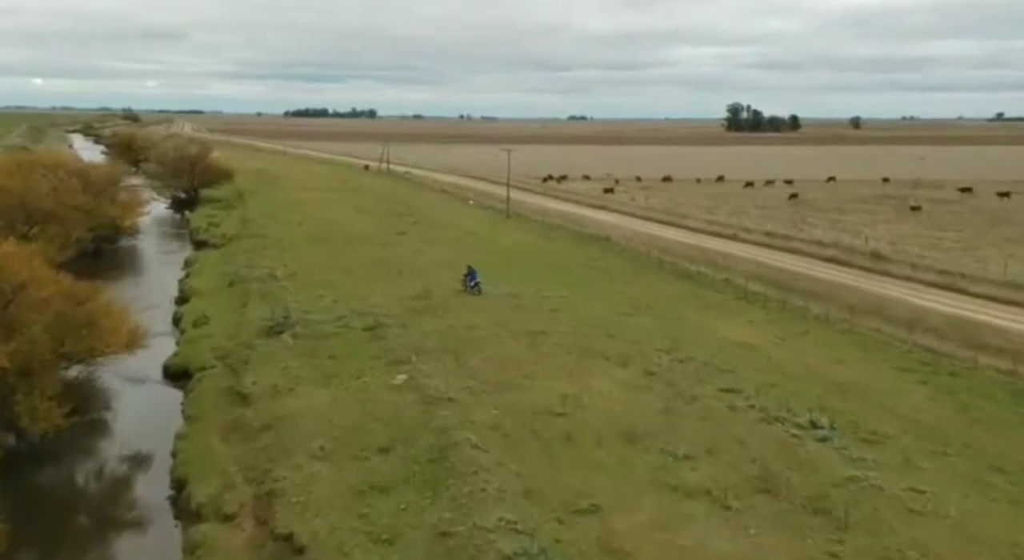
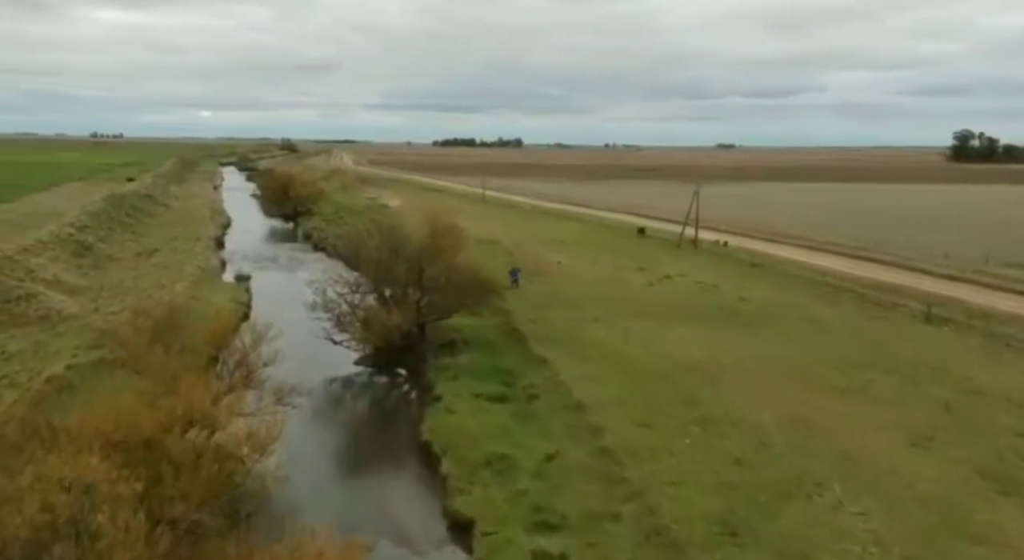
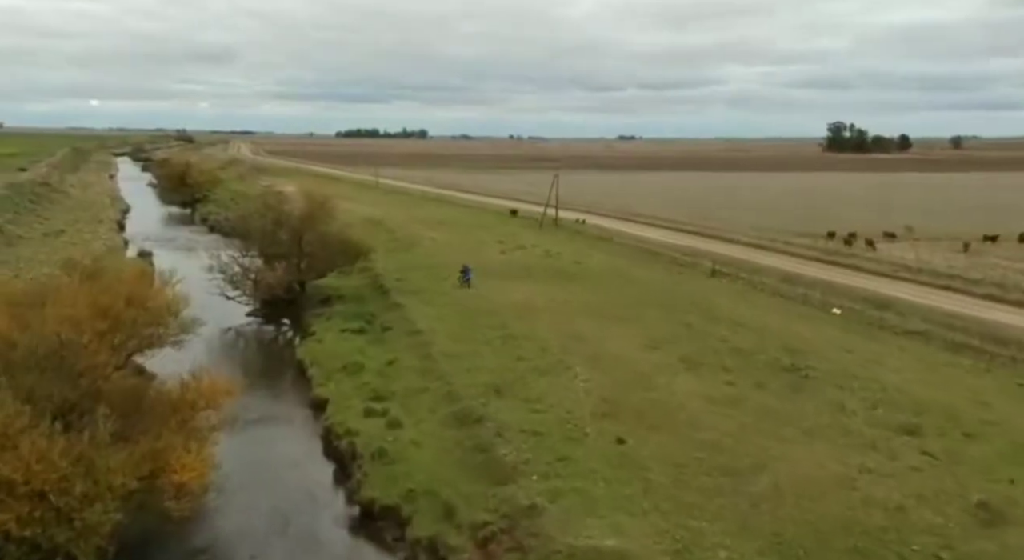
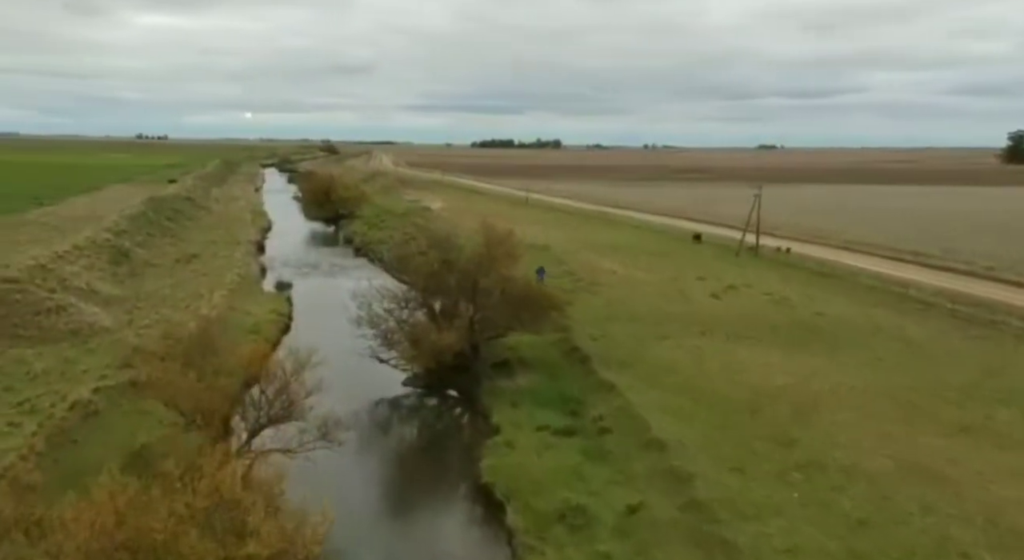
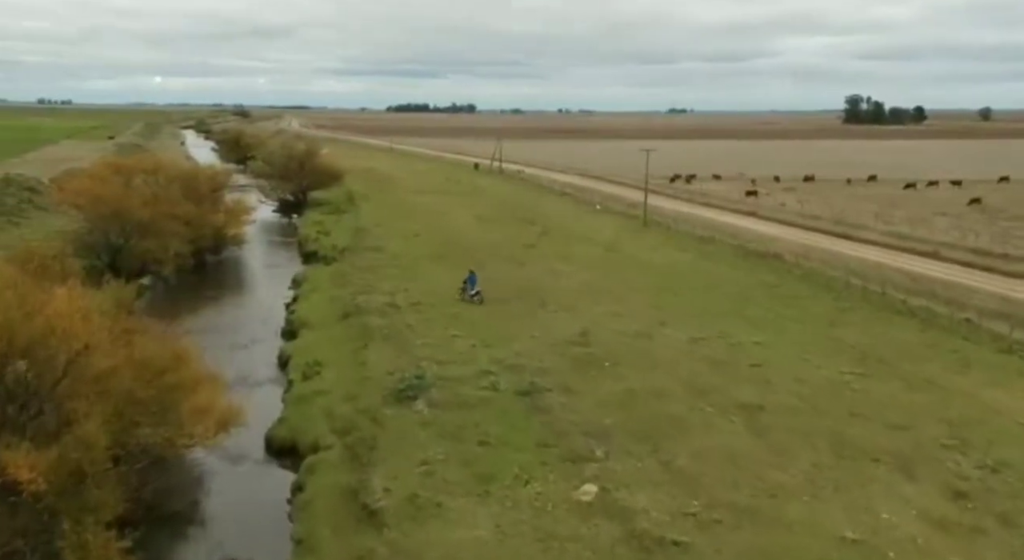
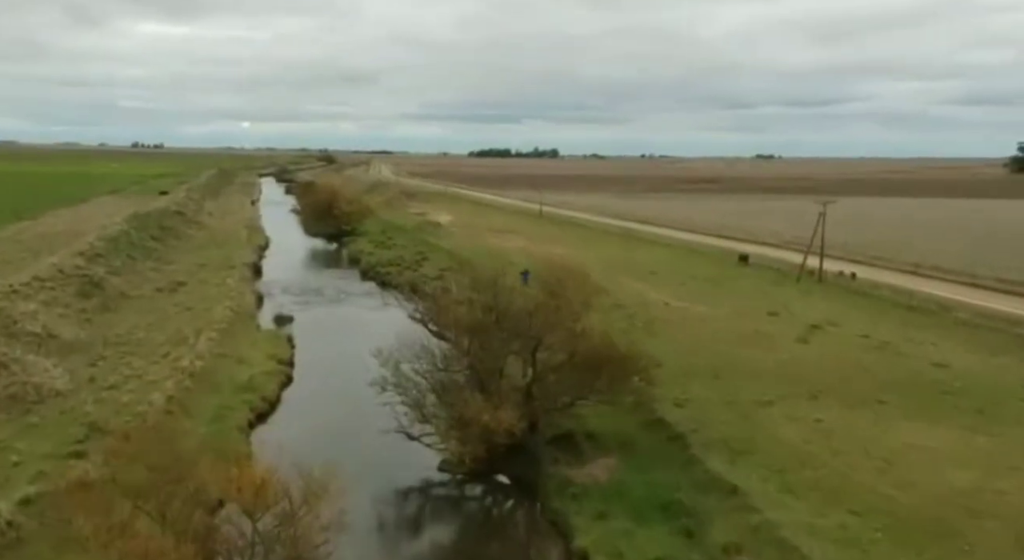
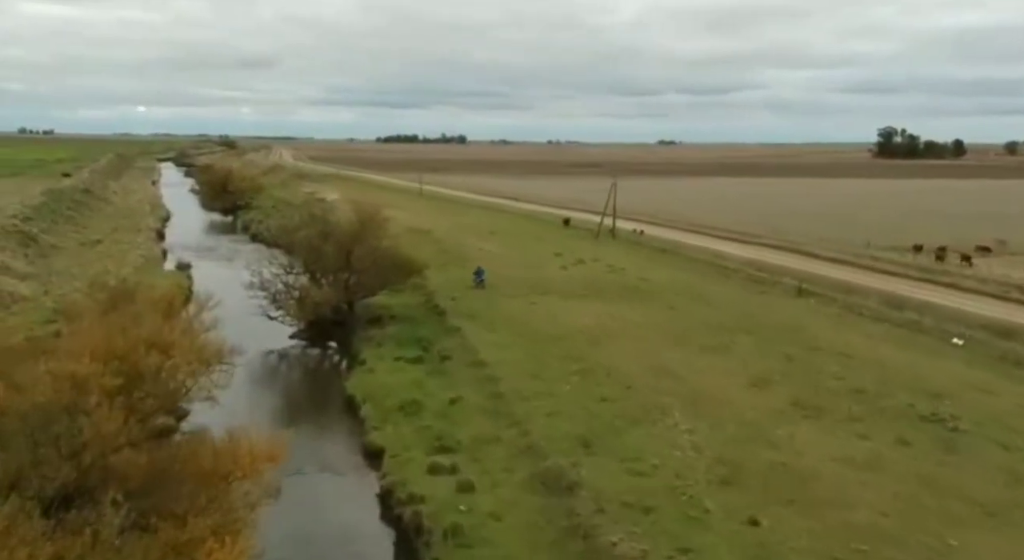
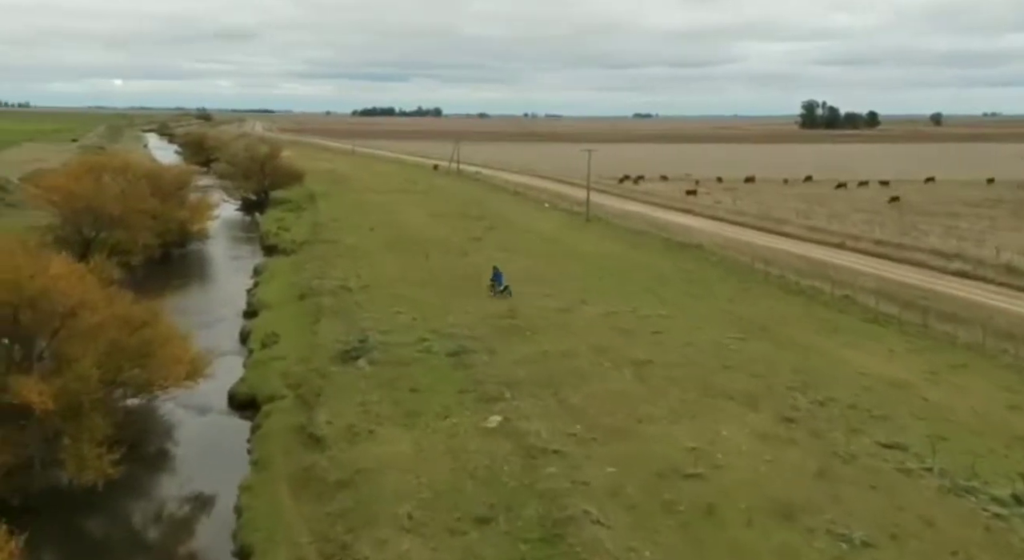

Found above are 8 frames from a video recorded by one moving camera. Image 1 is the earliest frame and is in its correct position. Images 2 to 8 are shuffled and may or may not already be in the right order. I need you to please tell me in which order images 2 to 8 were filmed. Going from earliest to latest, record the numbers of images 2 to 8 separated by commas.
8, 5, 3, 7, 2, 4, 6
